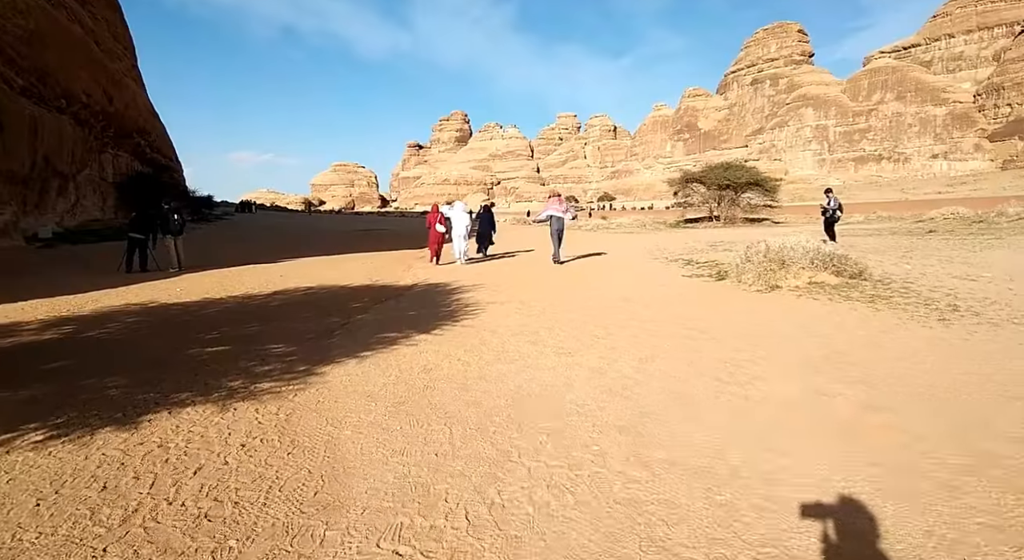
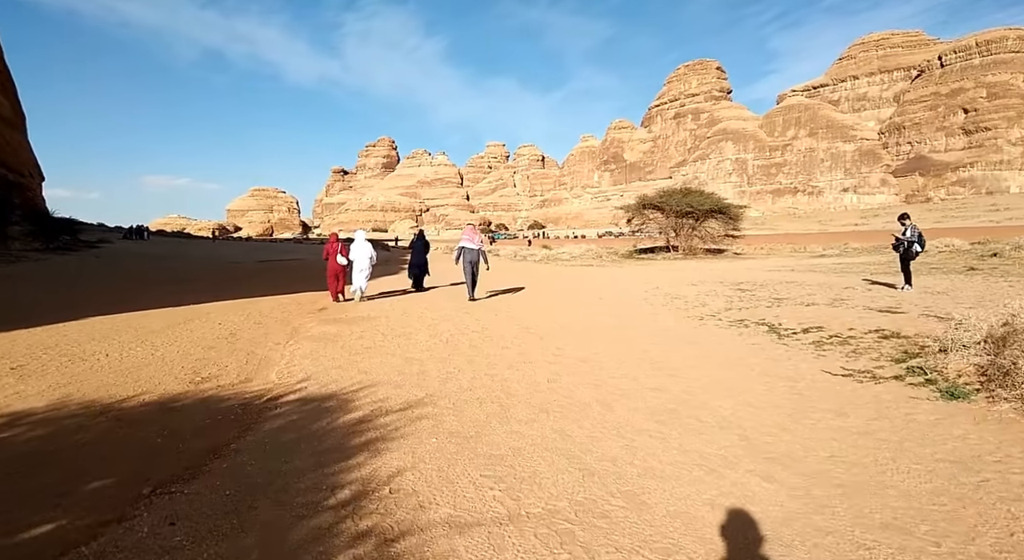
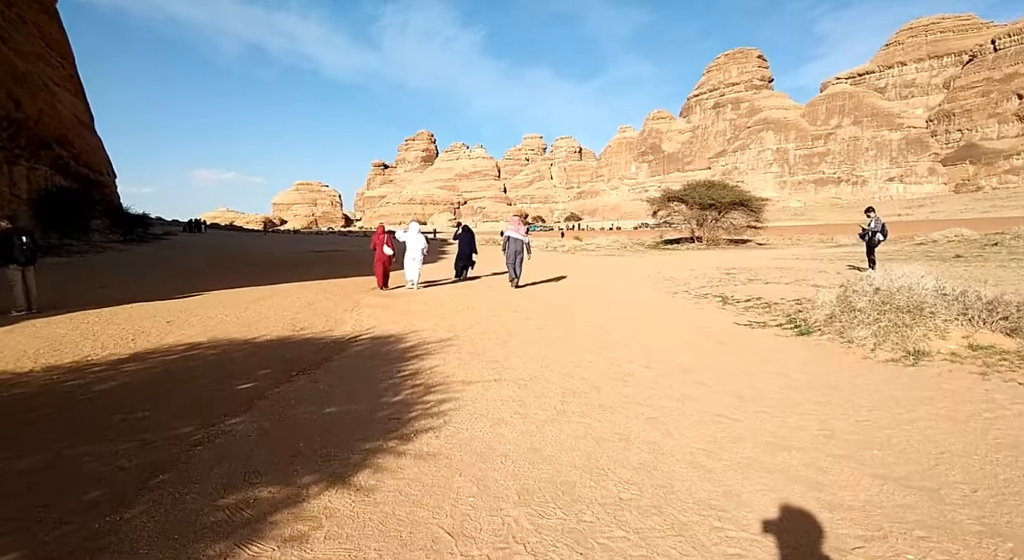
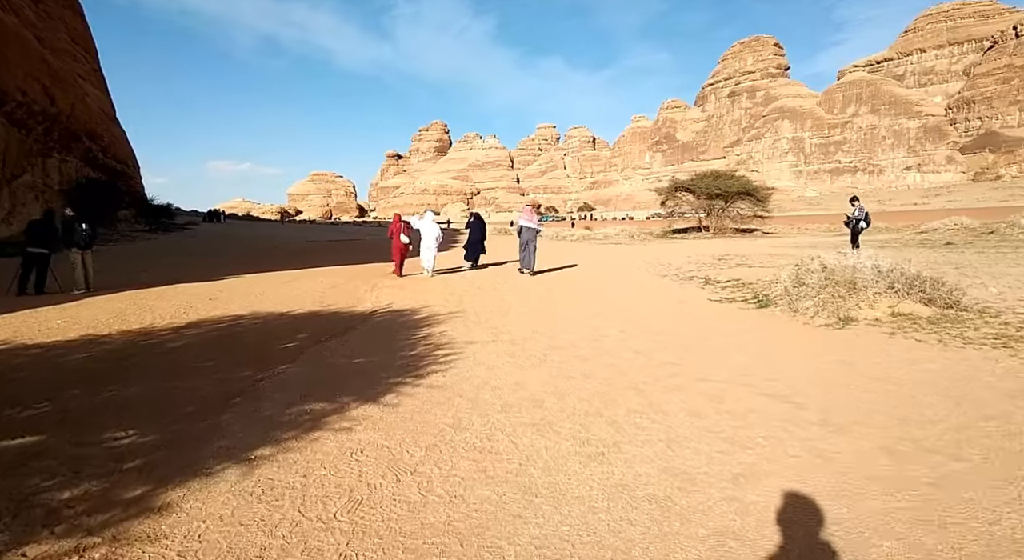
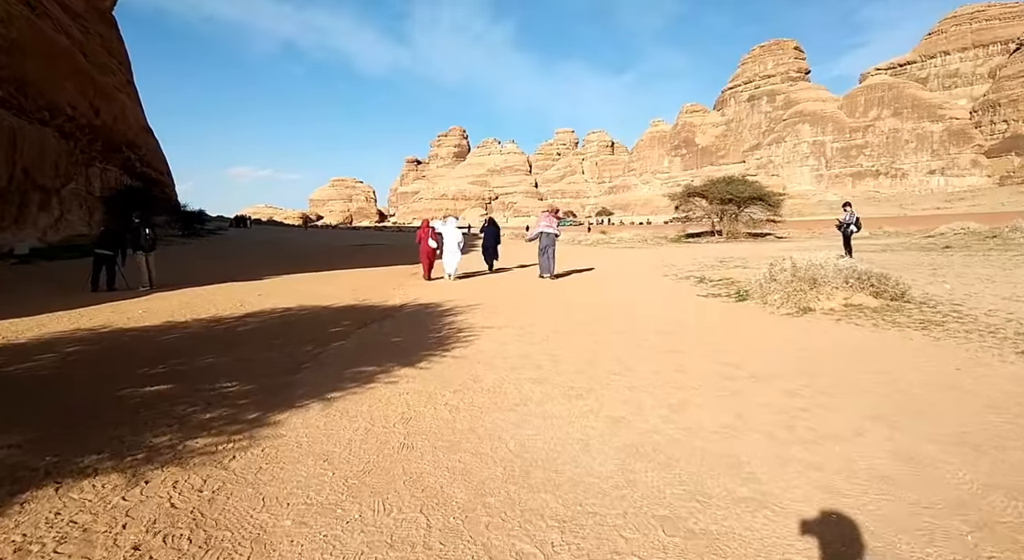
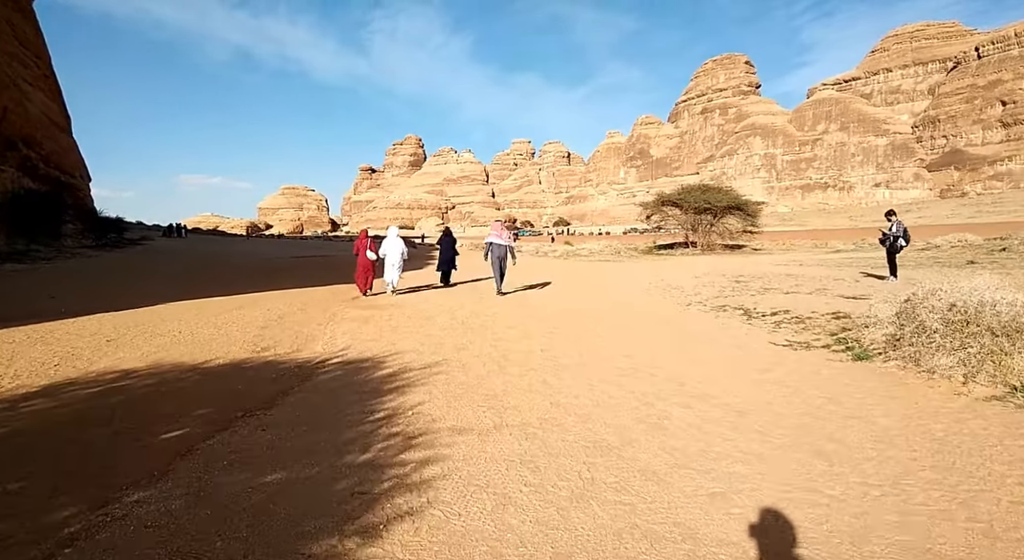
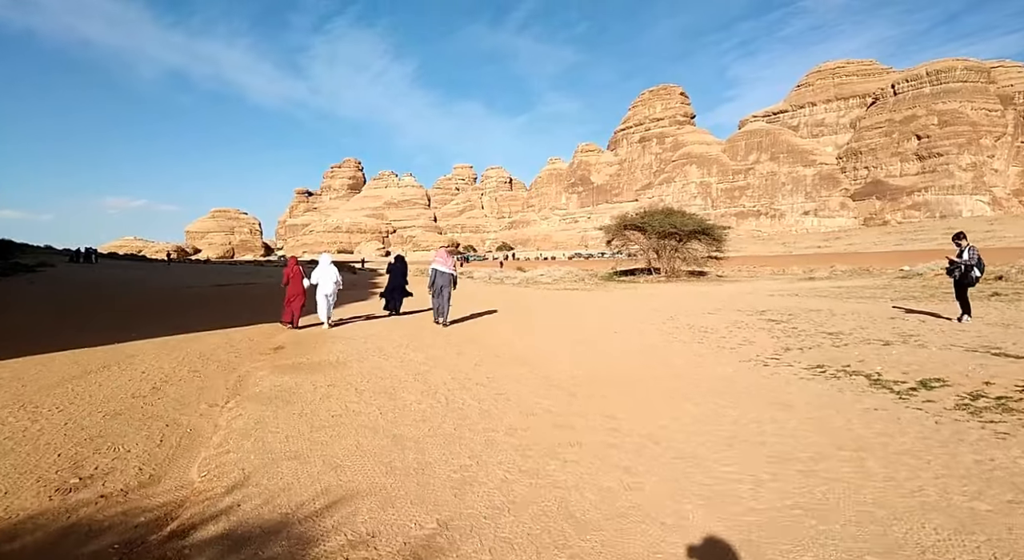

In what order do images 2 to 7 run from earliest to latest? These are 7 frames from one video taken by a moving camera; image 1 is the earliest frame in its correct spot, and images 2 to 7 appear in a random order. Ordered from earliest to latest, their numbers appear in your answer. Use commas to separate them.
5, 4, 3, 6, 2, 7
